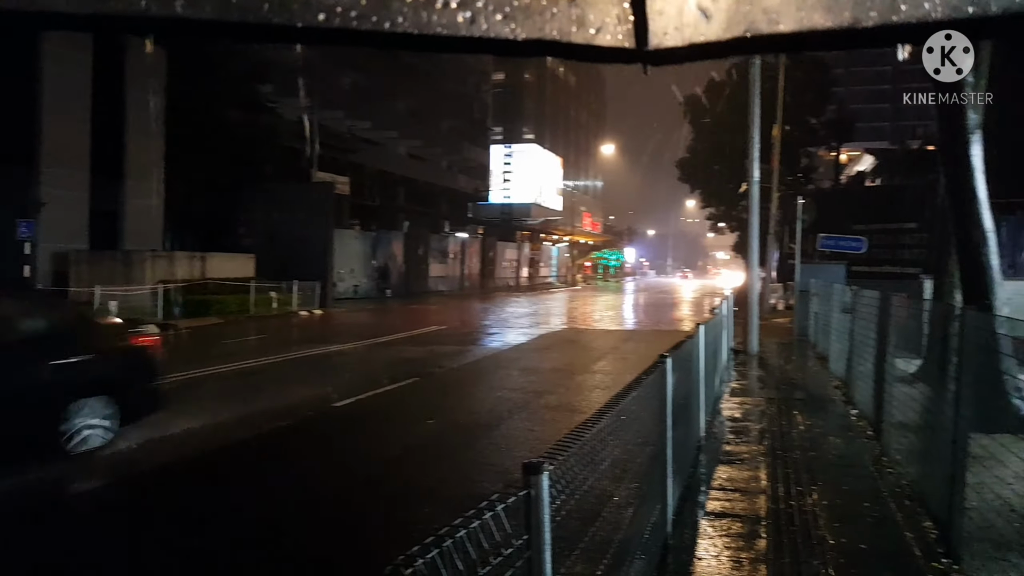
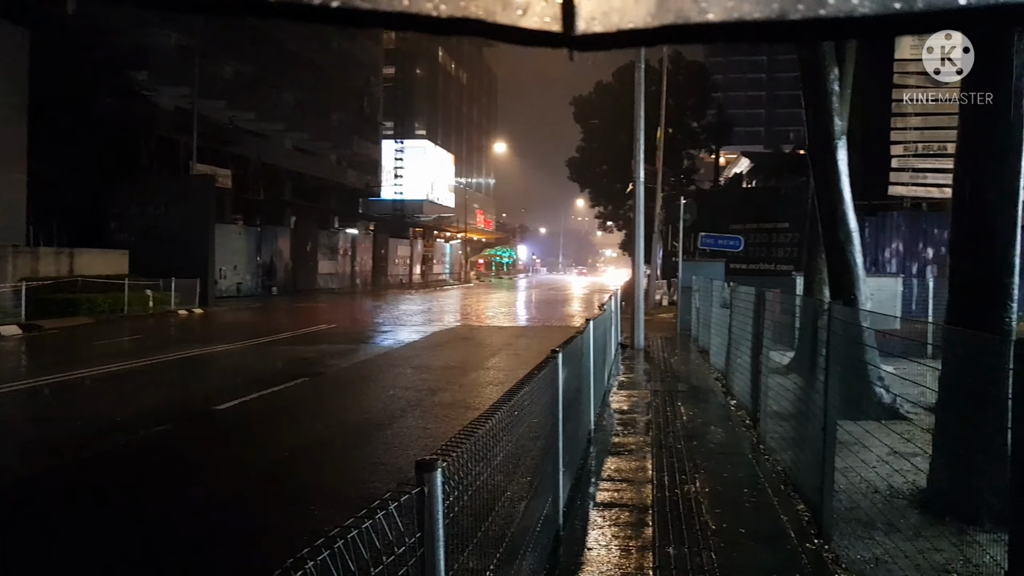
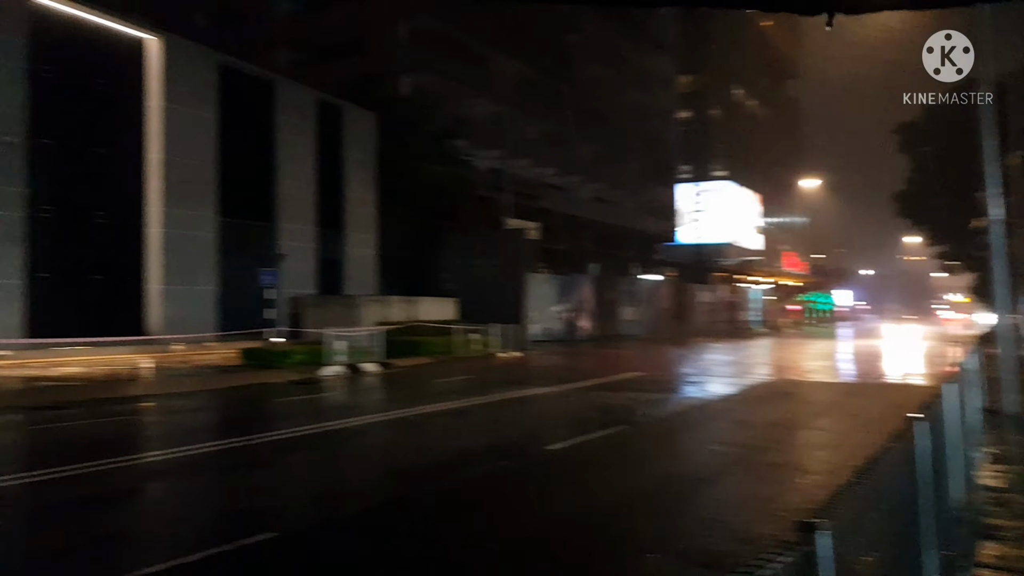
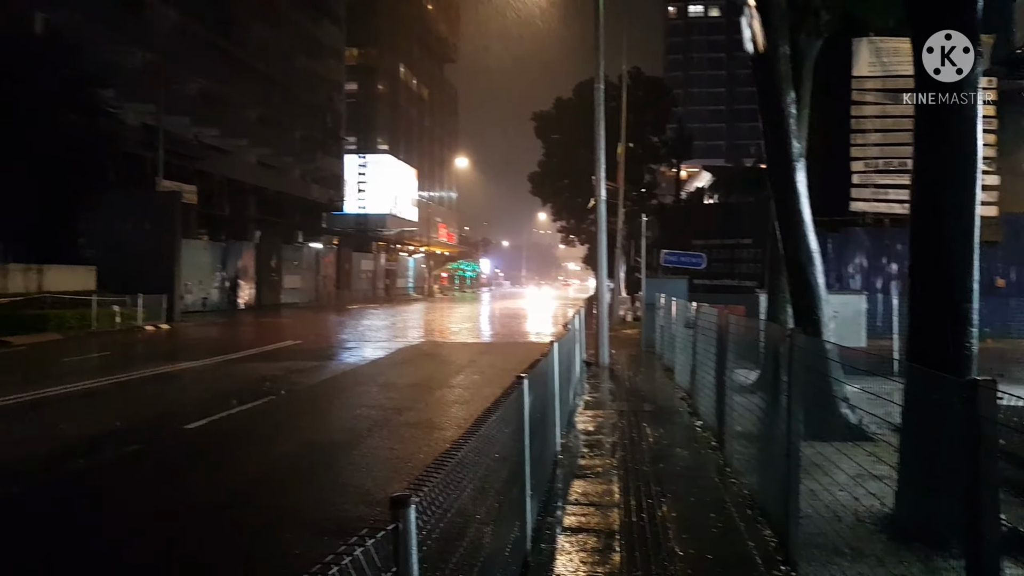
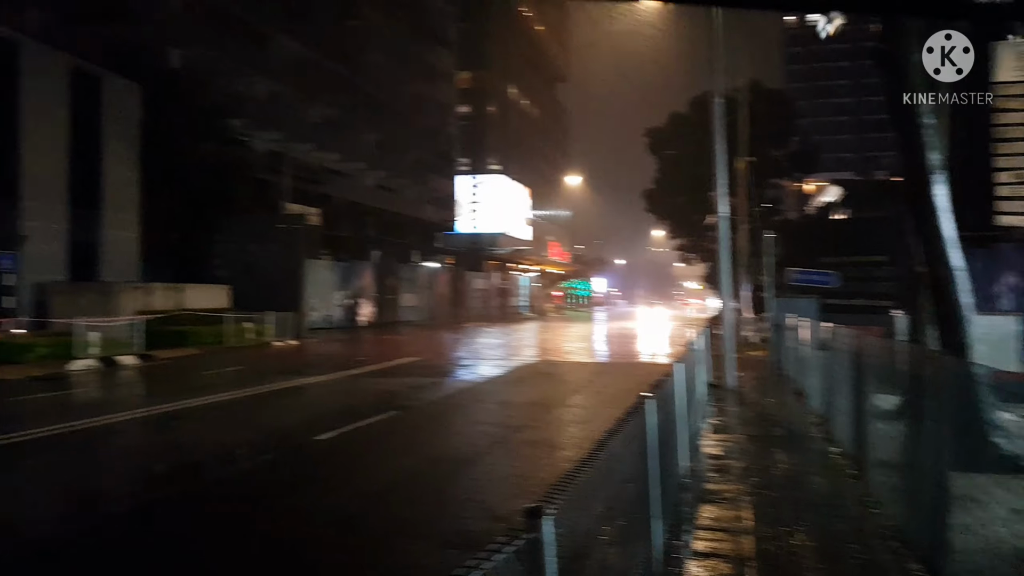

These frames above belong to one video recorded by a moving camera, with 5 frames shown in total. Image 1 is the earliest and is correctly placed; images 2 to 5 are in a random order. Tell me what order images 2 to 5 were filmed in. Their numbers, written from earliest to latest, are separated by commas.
2, 4, 5, 3
